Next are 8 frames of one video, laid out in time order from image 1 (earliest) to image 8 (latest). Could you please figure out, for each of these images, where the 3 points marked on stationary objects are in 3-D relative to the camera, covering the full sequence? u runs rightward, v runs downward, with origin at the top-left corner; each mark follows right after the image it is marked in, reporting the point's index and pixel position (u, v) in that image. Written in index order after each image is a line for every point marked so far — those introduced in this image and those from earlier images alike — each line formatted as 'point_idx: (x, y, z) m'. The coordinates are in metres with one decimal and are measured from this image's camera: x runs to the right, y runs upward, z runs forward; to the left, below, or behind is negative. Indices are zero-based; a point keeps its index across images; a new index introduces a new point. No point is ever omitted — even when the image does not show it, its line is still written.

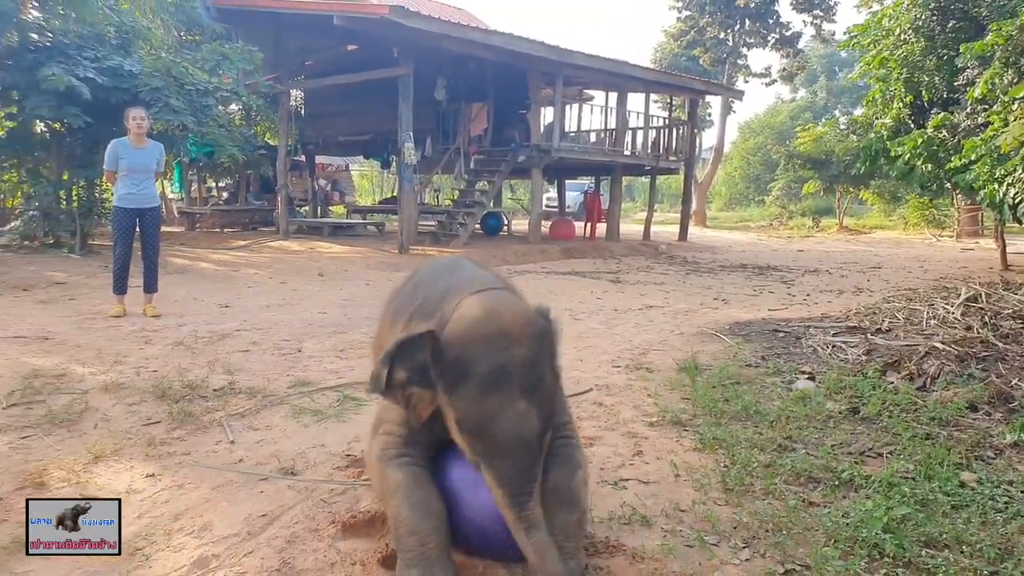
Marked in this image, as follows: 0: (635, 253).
0: (+2.1, +0.6, +12.8) m
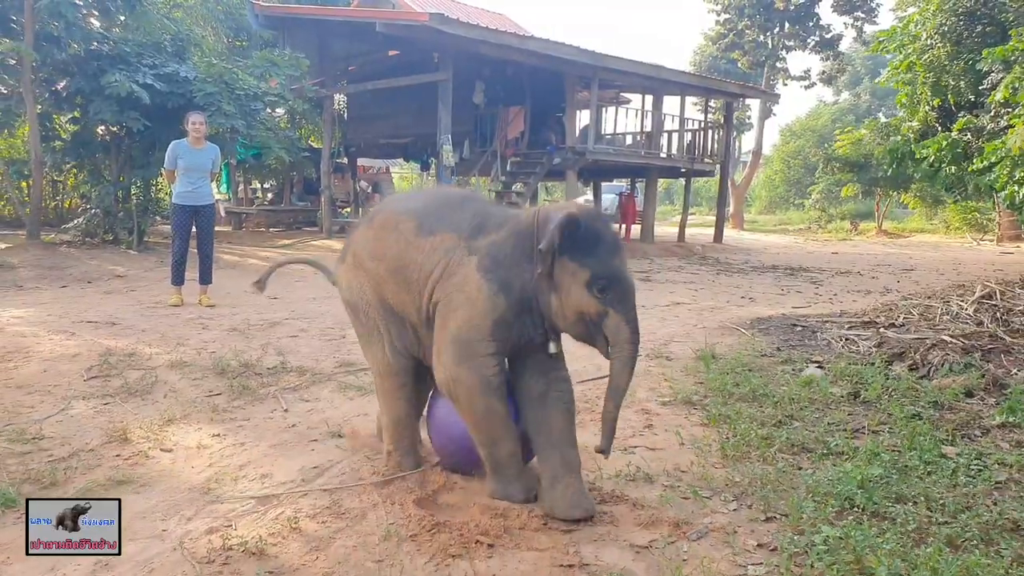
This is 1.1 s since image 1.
0: (+2.7, +0.6, +13.0) m
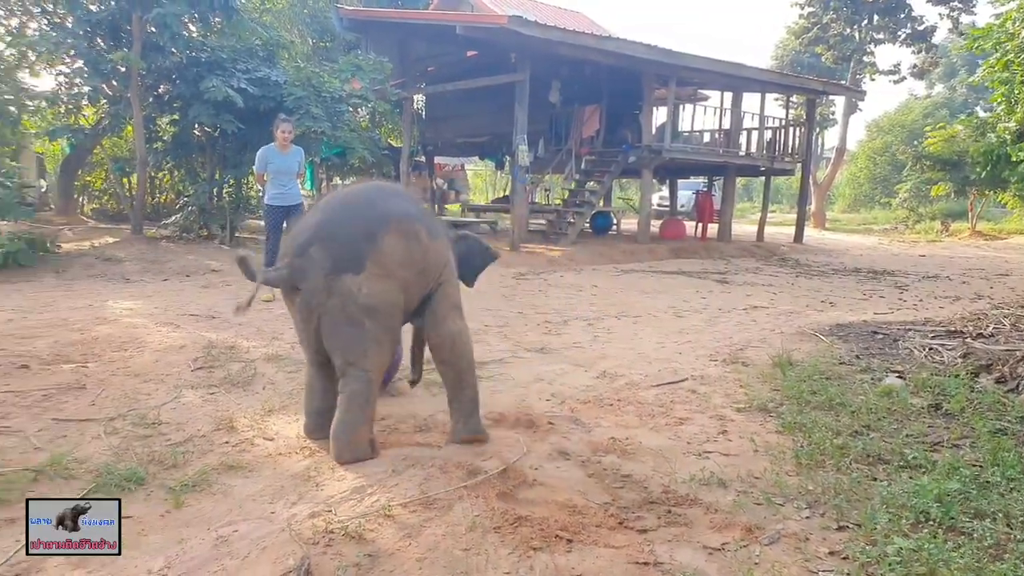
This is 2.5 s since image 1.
0: (+3.9, +0.6, +12.9) m
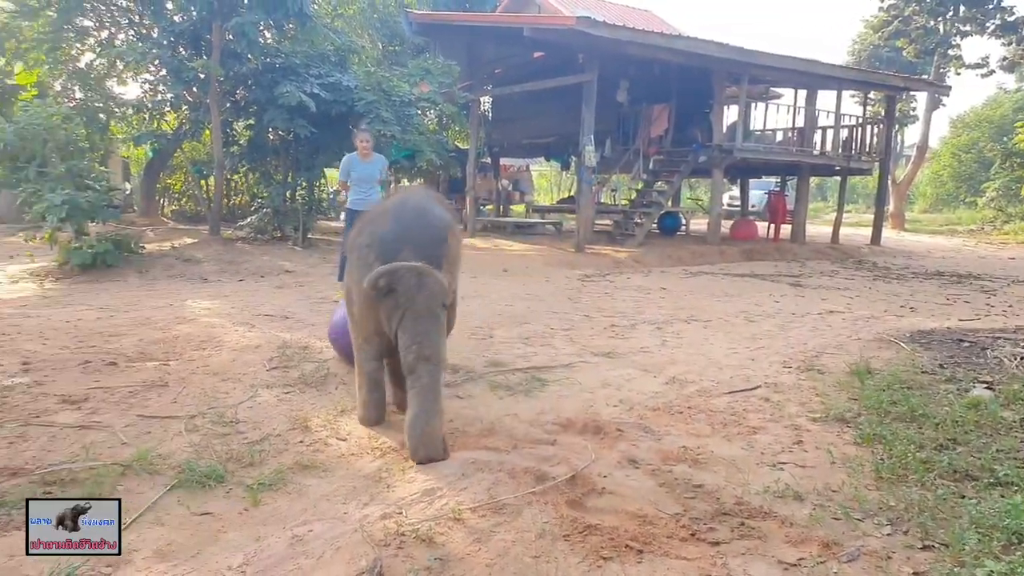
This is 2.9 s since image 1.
0: (+5.0, +0.5, +12.5) m
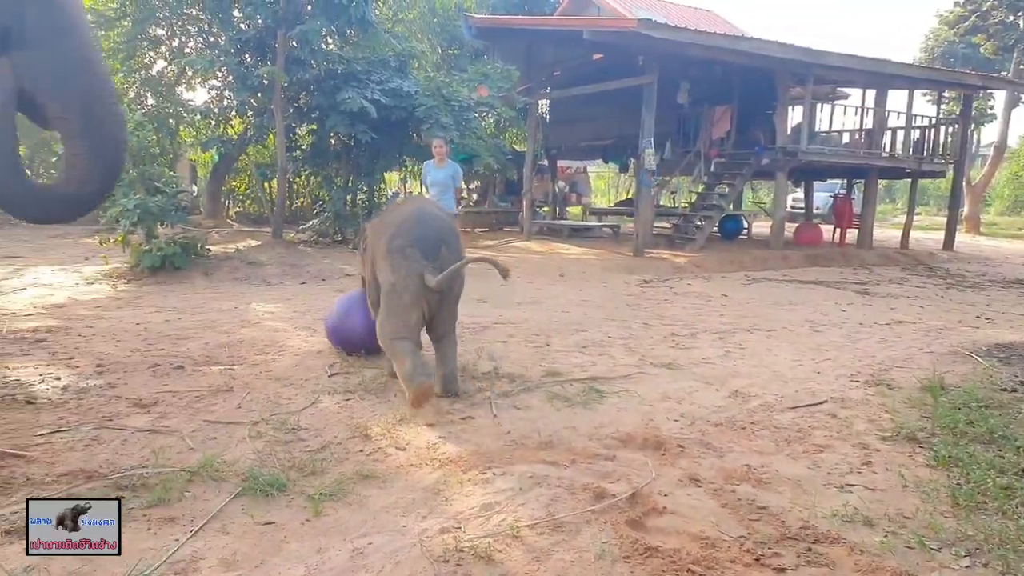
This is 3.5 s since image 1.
0: (+5.9, +0.4, +12.1) m
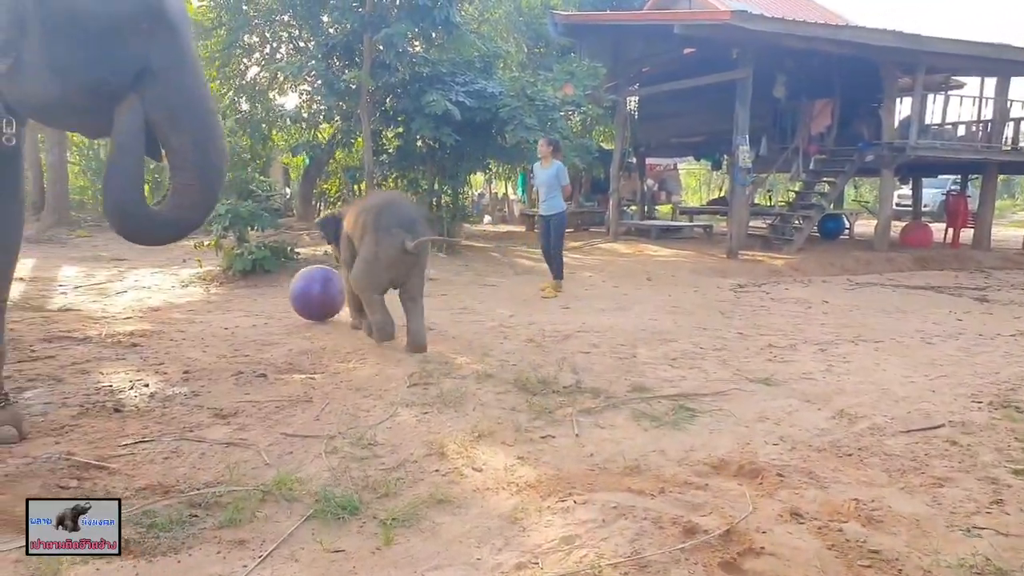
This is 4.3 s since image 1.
0: (+7.2, +0.3, +11.1) m
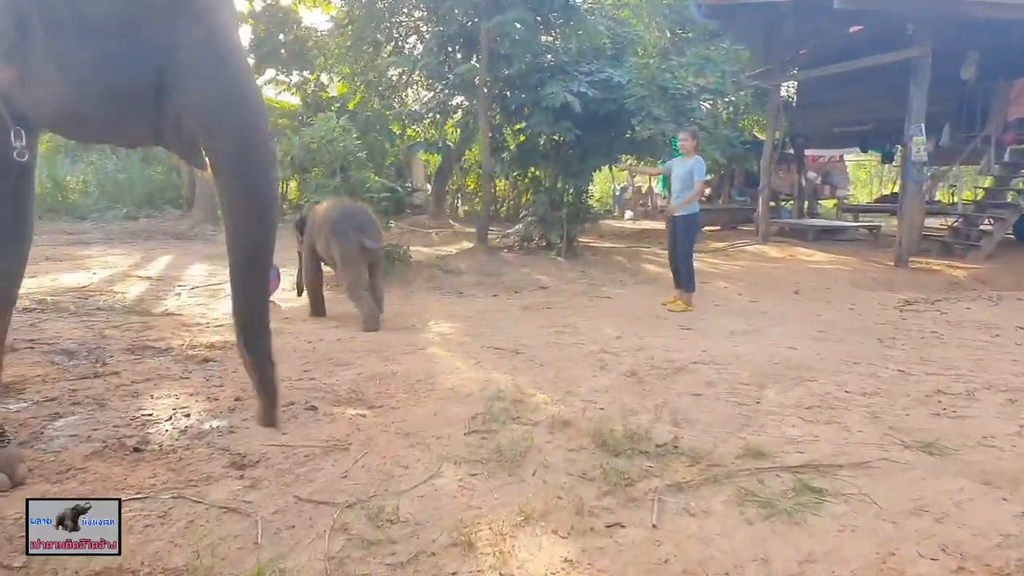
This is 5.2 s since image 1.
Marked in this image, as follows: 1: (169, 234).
0: (+8.8, +0.1, +8.8) m
1: (-6.0, +0.9, +13.4) m
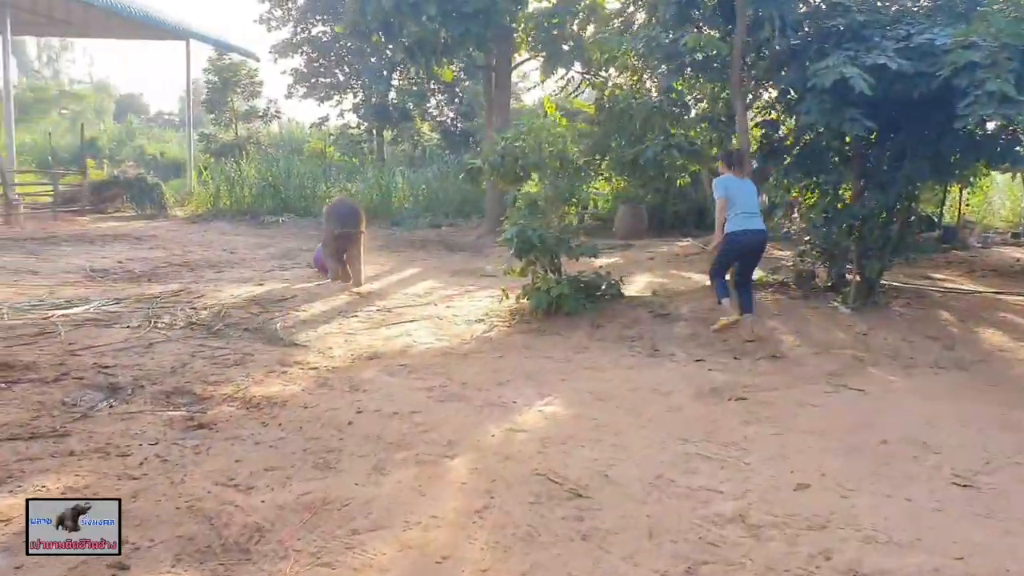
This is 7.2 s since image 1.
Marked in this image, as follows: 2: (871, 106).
0: (+9.7, -1.0, +2.1) m
1: (-1.2, +0.7, +13.0) m
2: (+3.3, +1.5, +6.6) m
